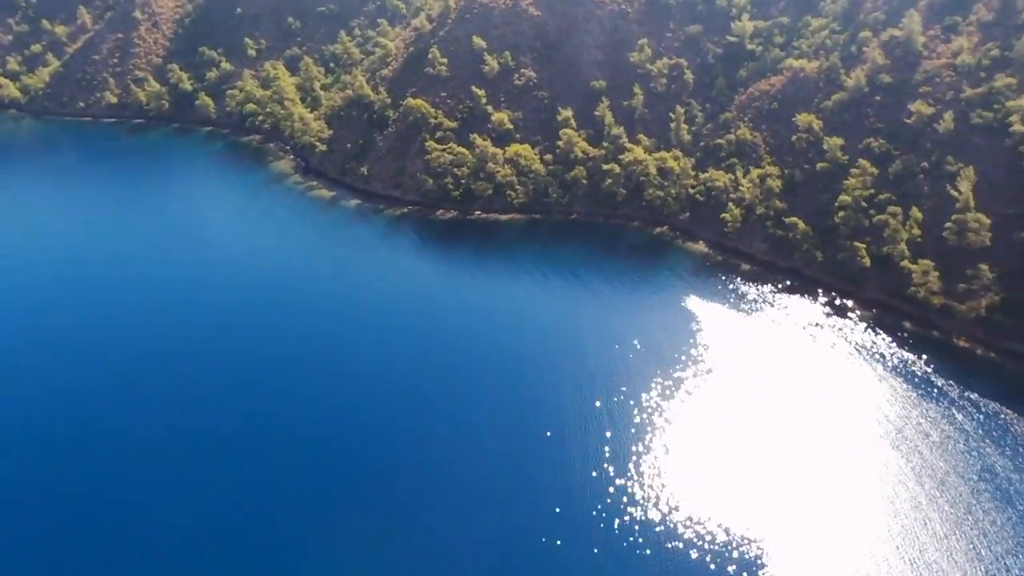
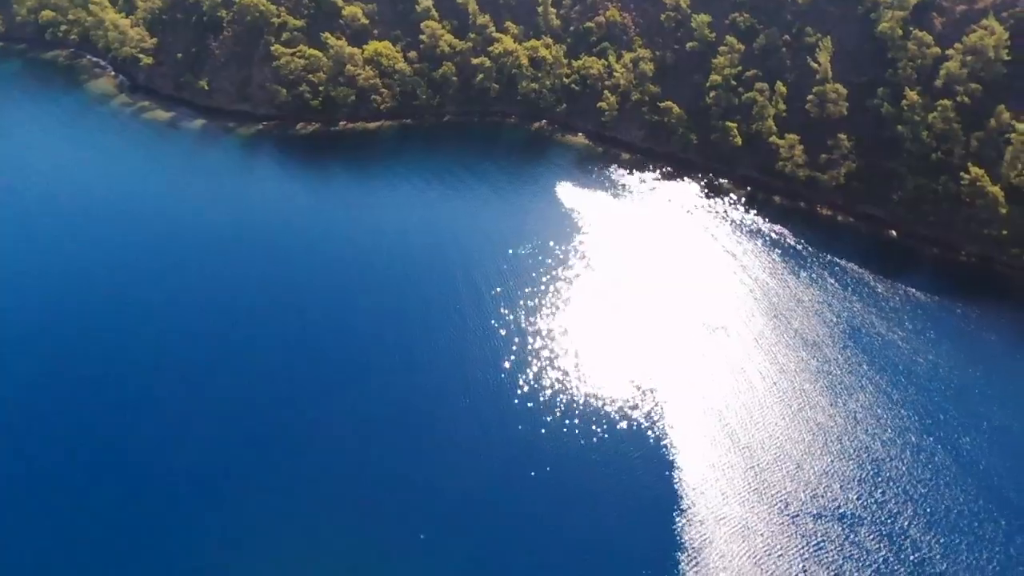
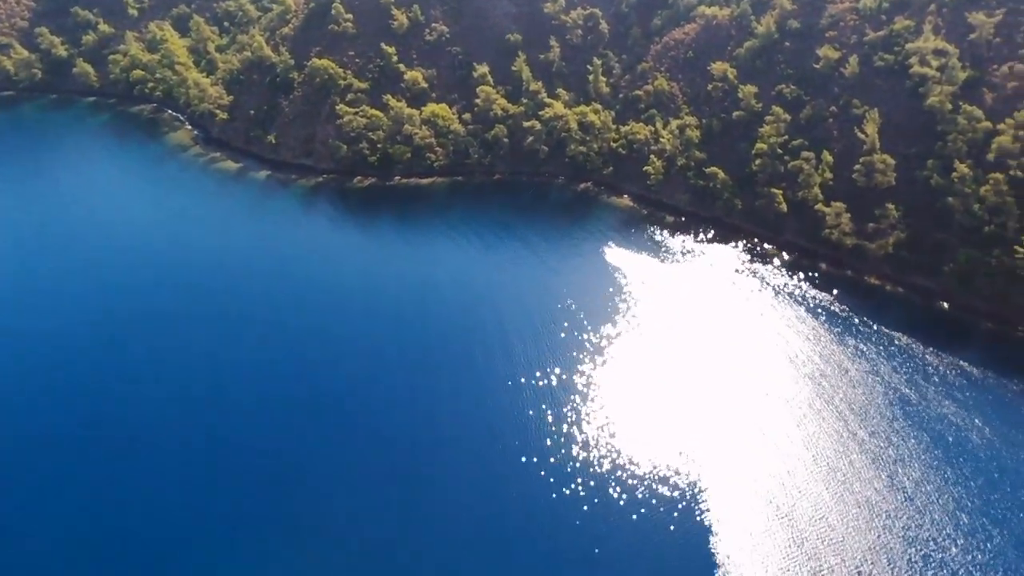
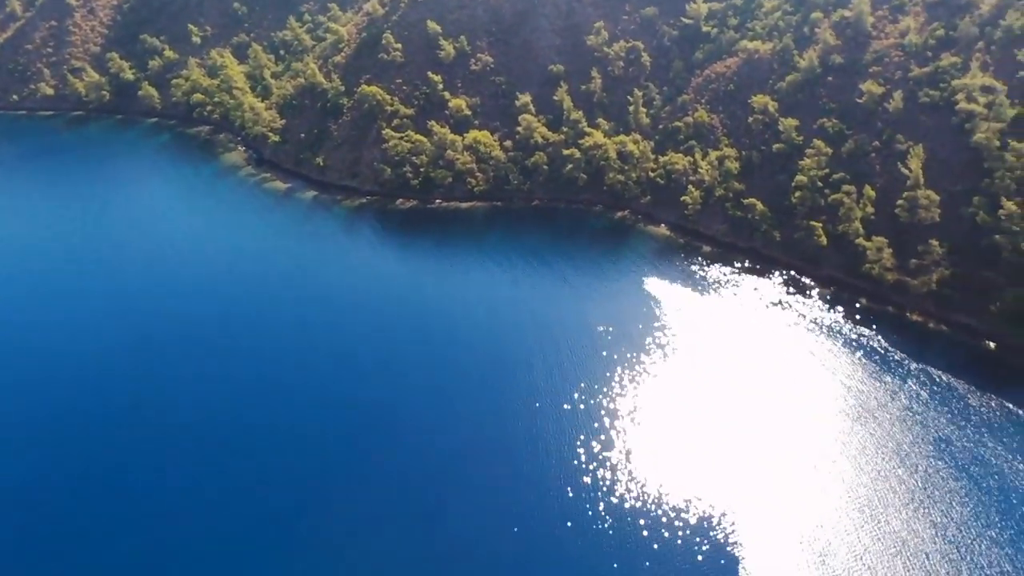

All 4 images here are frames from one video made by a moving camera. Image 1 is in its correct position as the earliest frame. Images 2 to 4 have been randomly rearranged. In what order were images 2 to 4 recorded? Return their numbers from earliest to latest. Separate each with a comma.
4, 3, 2
